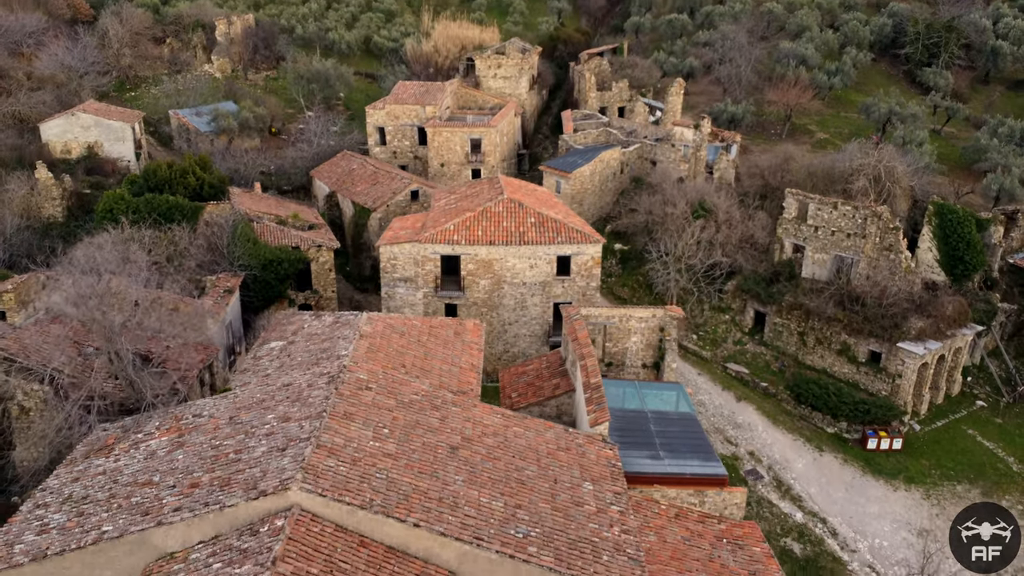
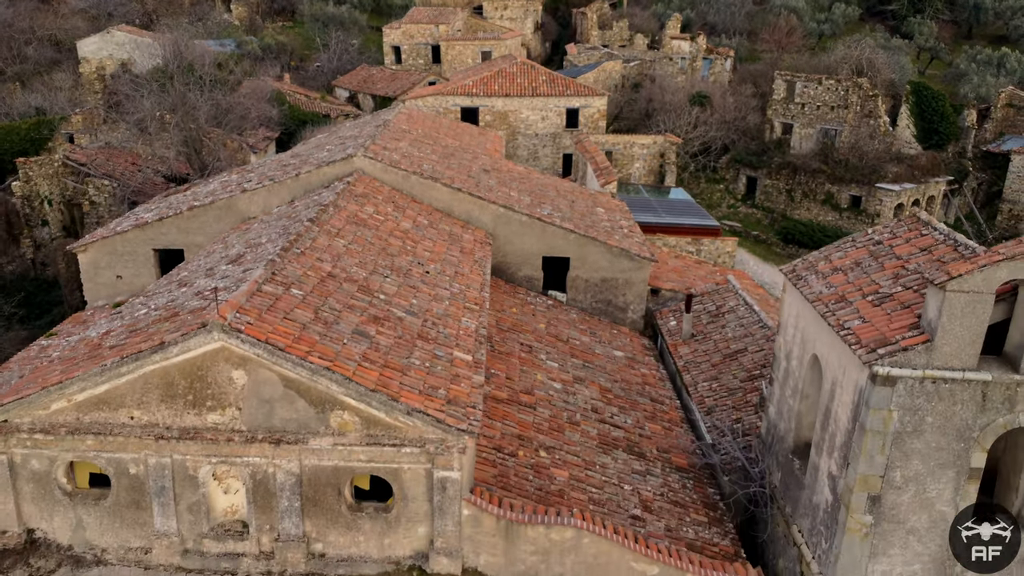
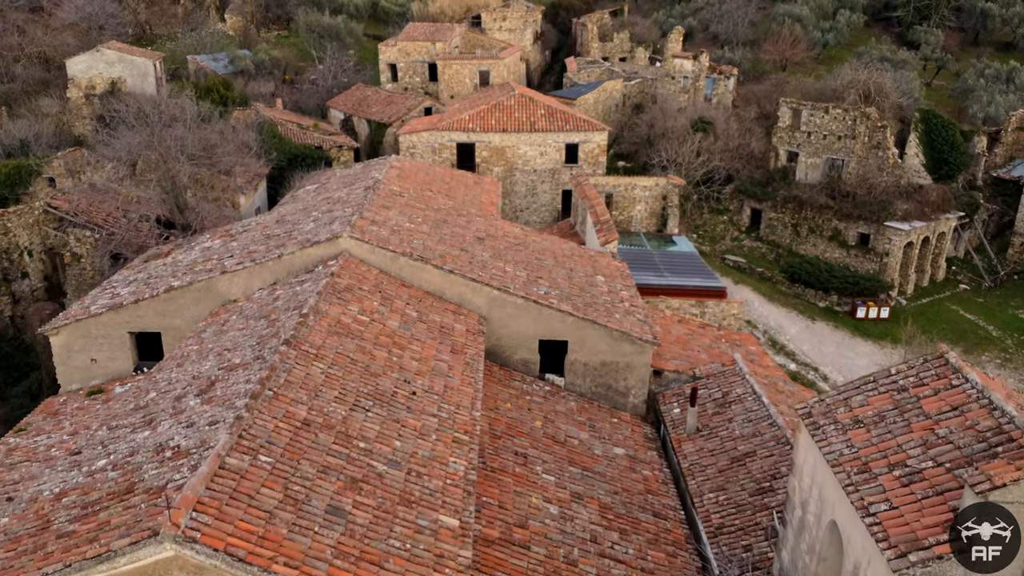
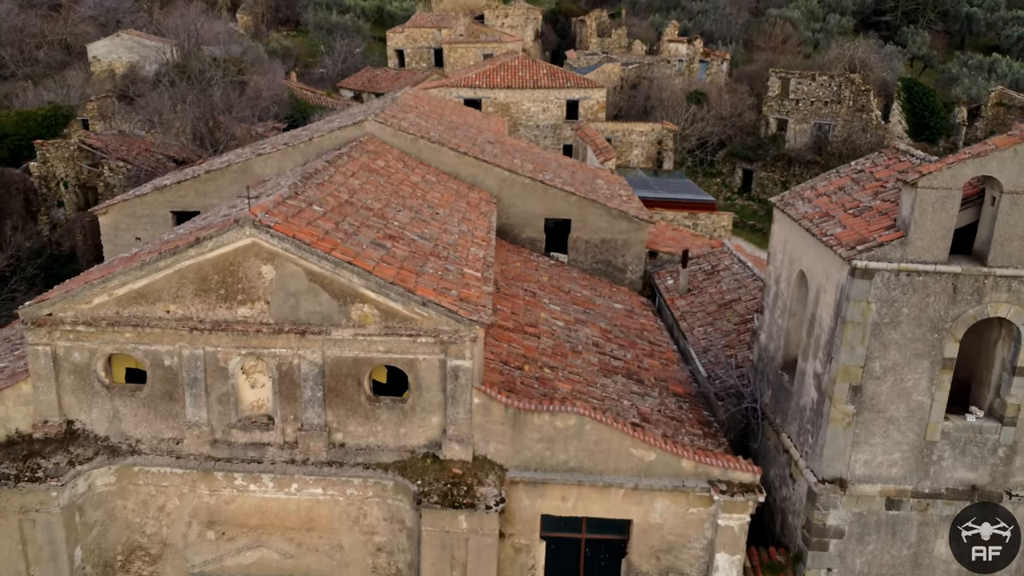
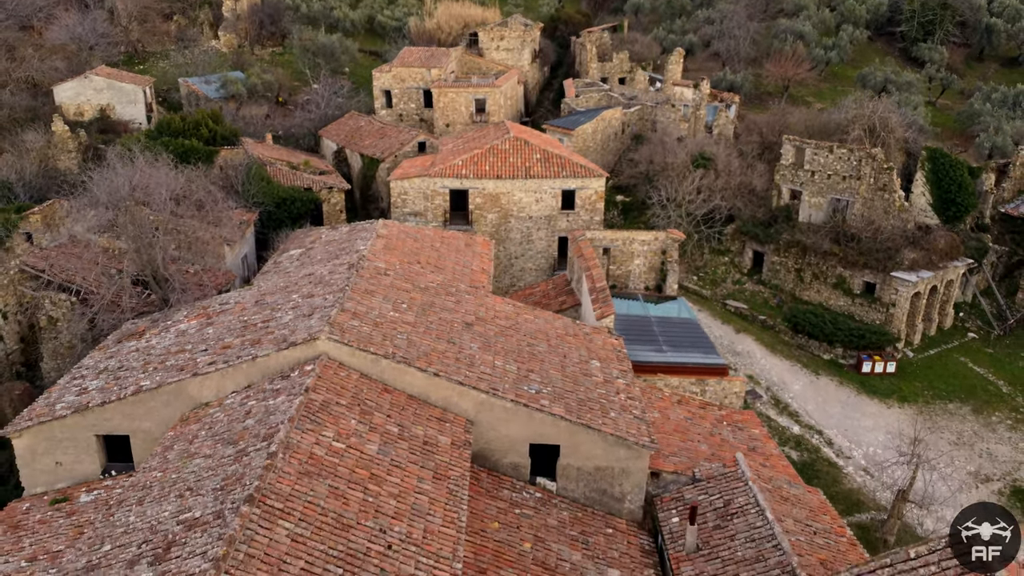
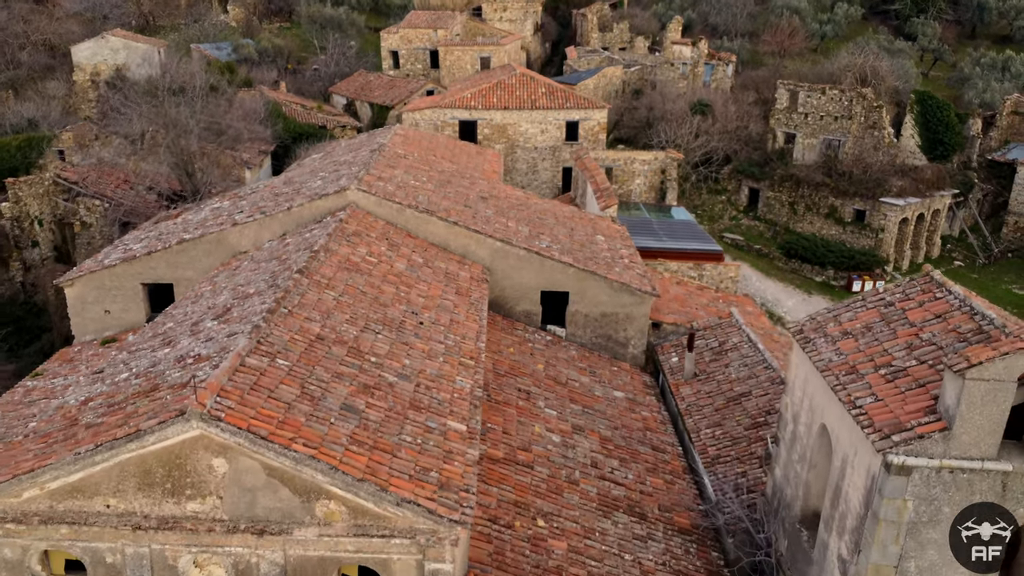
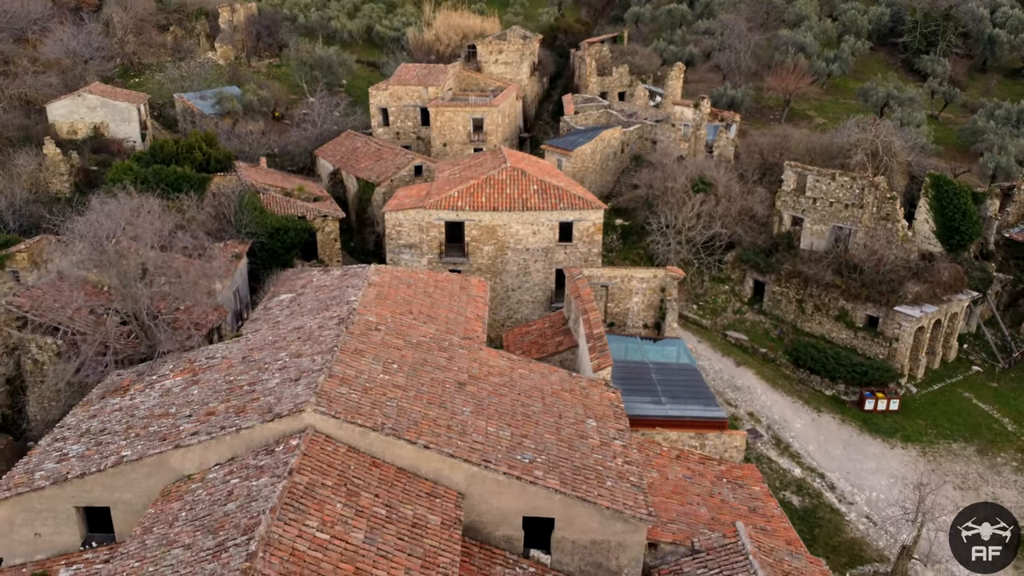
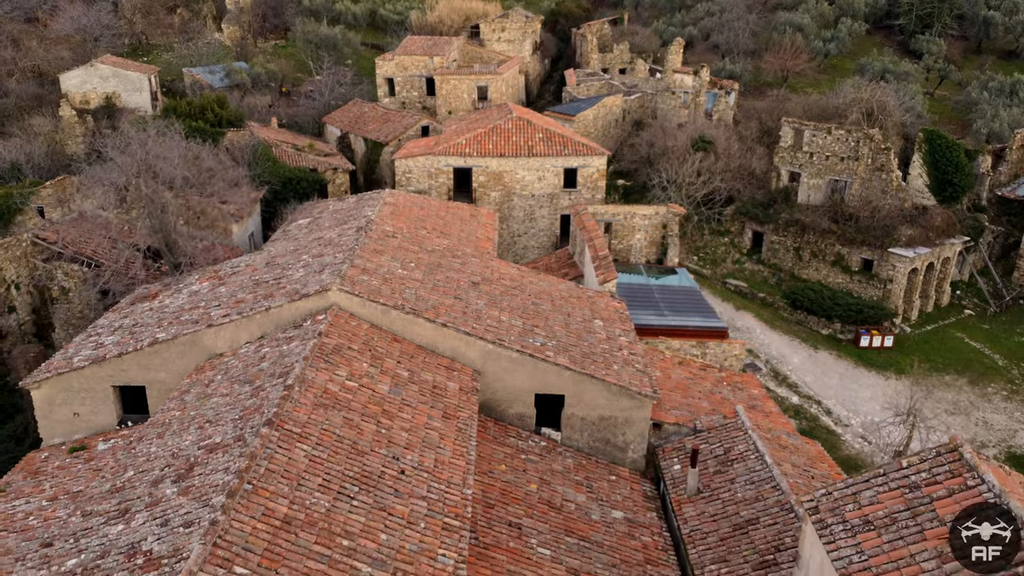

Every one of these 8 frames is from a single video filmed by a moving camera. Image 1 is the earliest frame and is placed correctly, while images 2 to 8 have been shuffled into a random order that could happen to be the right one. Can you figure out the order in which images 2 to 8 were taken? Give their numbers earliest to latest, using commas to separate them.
7, 5, 8, 3, 6, 2, 4
